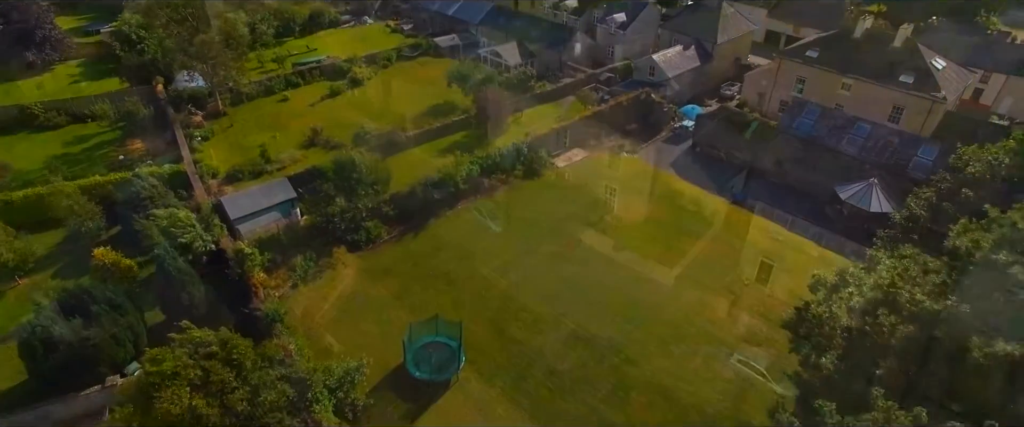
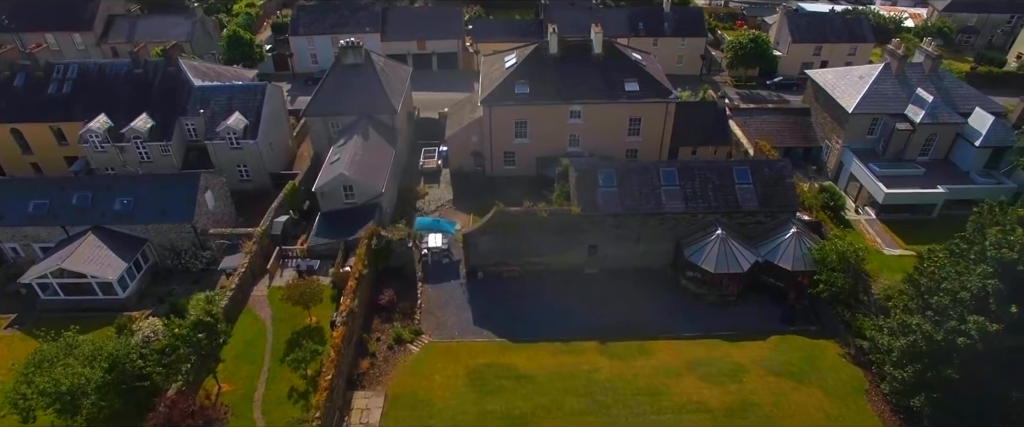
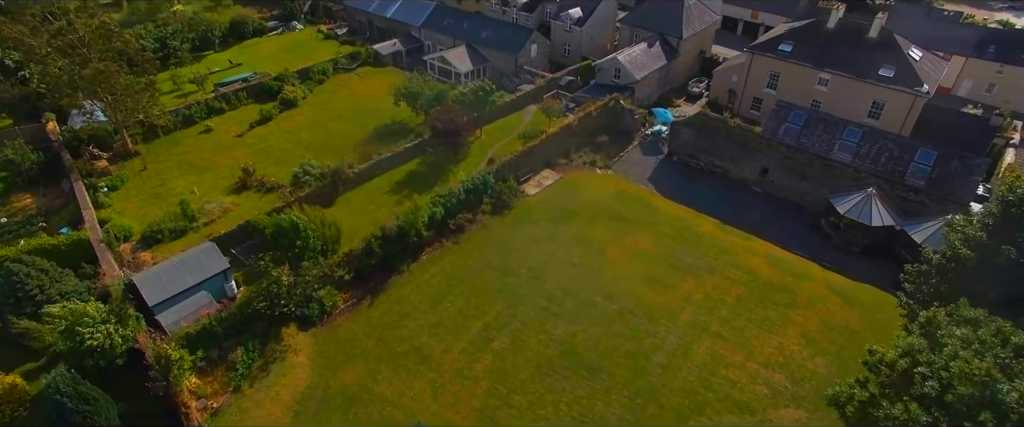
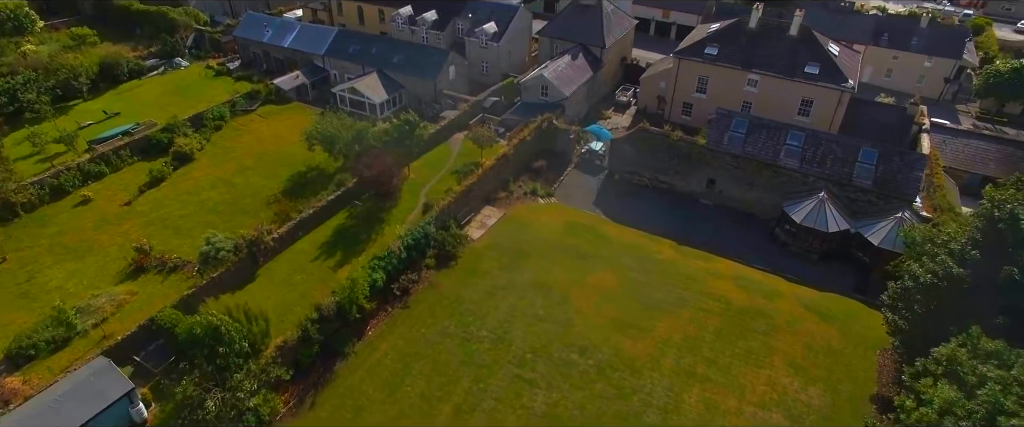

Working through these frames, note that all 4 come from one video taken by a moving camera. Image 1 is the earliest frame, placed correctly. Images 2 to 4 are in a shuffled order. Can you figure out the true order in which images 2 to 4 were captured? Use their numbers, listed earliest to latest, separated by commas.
3, 4, 2
